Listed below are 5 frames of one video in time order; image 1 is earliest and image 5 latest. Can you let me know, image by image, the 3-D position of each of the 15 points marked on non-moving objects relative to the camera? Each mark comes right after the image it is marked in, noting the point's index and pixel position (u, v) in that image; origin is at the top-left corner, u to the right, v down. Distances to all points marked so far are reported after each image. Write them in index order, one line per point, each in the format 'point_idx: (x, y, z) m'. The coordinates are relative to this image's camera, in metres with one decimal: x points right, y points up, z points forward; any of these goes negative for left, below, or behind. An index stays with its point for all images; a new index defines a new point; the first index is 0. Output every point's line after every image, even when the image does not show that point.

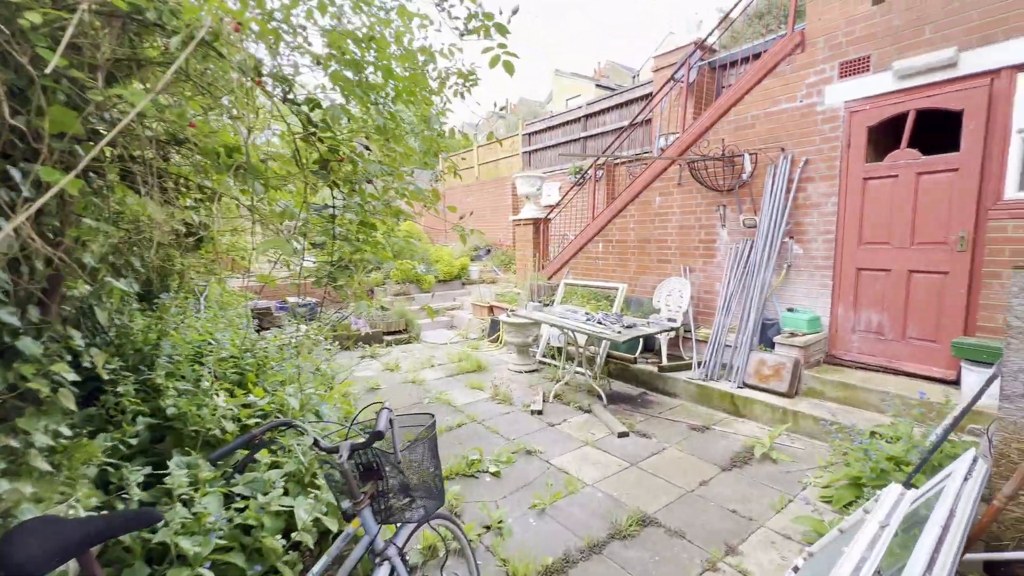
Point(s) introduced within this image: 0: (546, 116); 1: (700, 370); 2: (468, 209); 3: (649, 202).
0: (+0.6, +3.2, +8.5) m
1: (+1.5, -0.7, +3.7) m
2: (-1.0, +1.9, +10.5) m
3: (+1.4, +0.9, +4.6) m
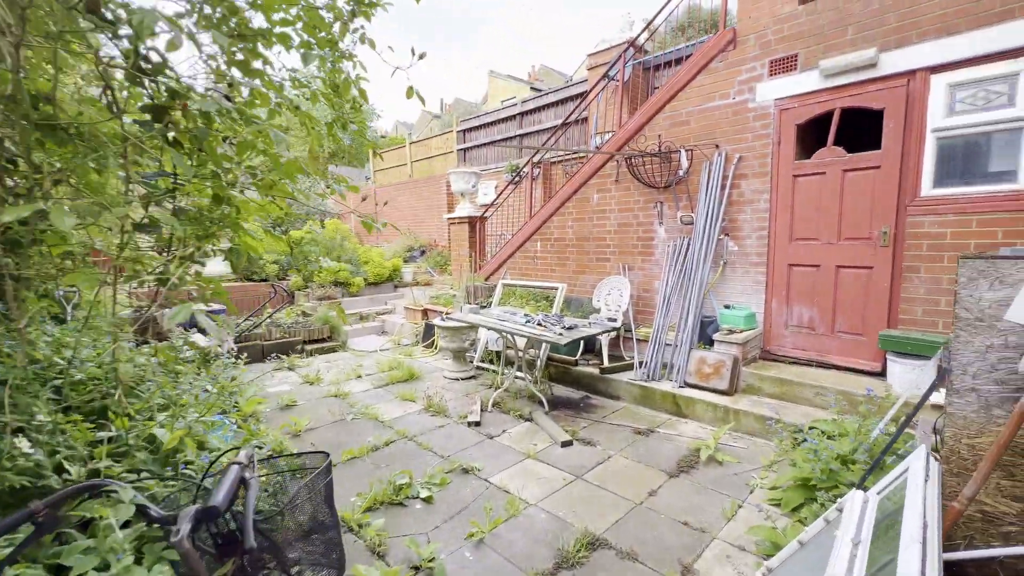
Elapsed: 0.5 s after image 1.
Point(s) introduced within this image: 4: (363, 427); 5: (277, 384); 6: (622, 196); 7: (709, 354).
0: (-0.6, +3.2, +8.3) m
1: (+1.0, -0.7, +3.6) m
2: (-2.5, +1.8, +10.0) m
3: (+0.8, +0.9, +4.5) m
4: (-1.1, -1.0, +3.2) m
5: (-2.1, -0.9, +4.0) m
6: (+1.0, +0.9, +4.2) m
7: (+1.4, -0.5, +3.3) m
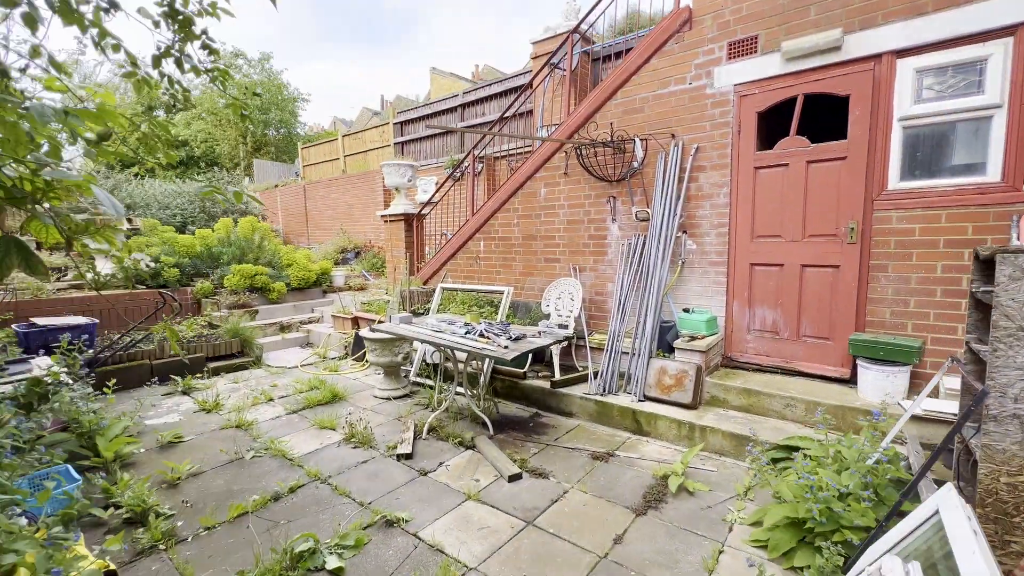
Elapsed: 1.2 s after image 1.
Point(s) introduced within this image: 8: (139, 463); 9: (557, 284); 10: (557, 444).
0: (-1.6, +3.2, +7.7) m
1: (+0.6, -0.7, +3.3) m
2: (-3.6, +1.7, +9.2) m
3: (+0.2, +0.9, +4.1) m
4: (-1.4, -1.0, +2.6) m
5: (-2.5, -0.9, +3.3) m
6: (+0.5, +0.8, +3.8) m
7: (+1.0, -0.5, +3.0) m
8: (-2.2, -1.0, +2.6) m
9: (+0.4, 0.0, +3.8) m
10: (+0.3, -1.0, +2.8) m
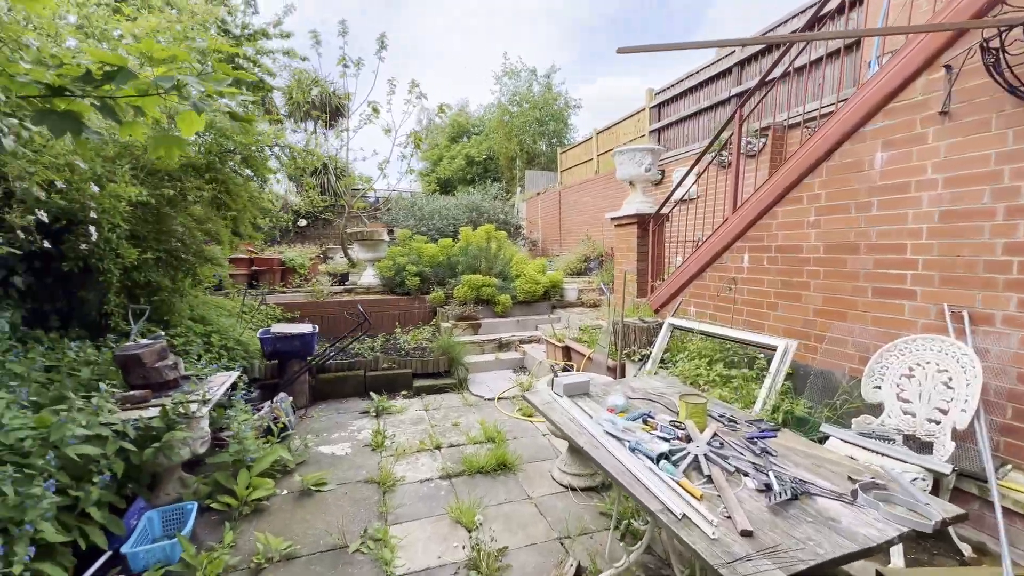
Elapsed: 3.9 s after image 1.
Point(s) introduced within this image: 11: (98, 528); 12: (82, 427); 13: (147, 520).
0: (+2.3, +2.9, +6.1) m
1: (+1.4, -1.0, +1.2) m
2: (+1.4, +1.5, +8.5) m
3: (+1.7, +0.6, +2.2) m
4: (-0.6, -1.2, +1.8) m
5: (-1.2, -1.0, +3.0) m
6: (+1.8, +0.6, +1.8) m
7: (+1.7, -0.8, +0.8) m
8: (-1.2, -1.1, +2.3) m
9: (+1.6, -0.2, +1.8) m
10: (+0.9, -1.2, +1.1) m
11: (-1.6, -1.0, +1.8) m
12: (-1.7, -0.5, +1.7) m
13: (-1.6, -1.0, +2.0) m
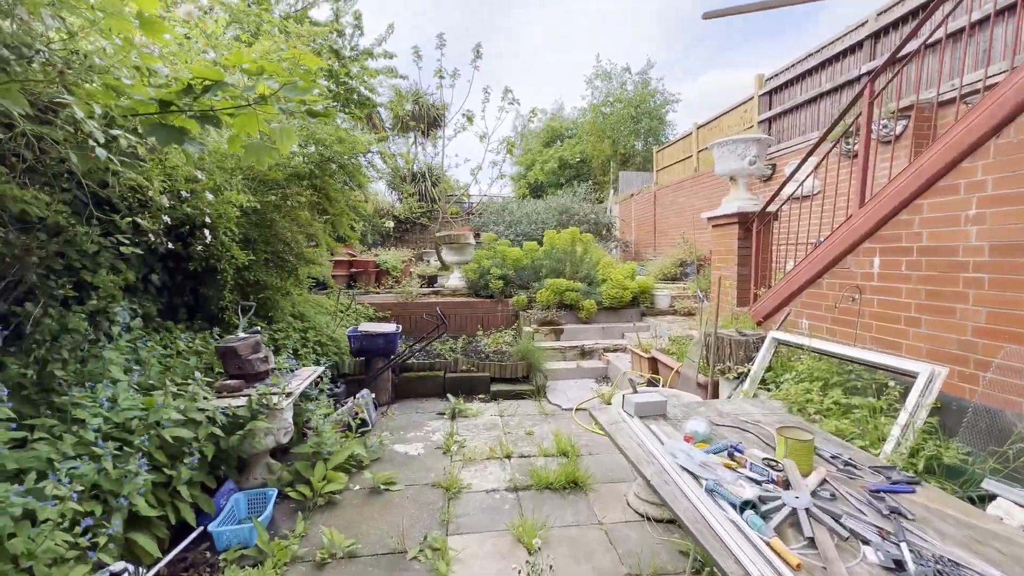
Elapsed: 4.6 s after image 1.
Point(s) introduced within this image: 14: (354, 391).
0: (+3.4, +2.8, +5.4) m
1: (+1.5, -1.0, +0.8) m
2: (+3.0, +1.4, +8.0) m
3: (+1.9, +0.5, +1.6) m
4: (-0.4, -1.2, +1.8) m
5: (-0.7, -1.0, +3.1) m
6: (+2.0, +0.5, +1.2) m
7: (+1.6, -0.8, +0.3) m
8: (-0.9, -1.1, +2.3) m
9: (+1.8, -0.3, +1.3) m
10: (+0.9, -1.2, +0.7) m
11: (-1.4, -0.9, +1.9) m
12: (-1.4, -0.5, +1.9) m
13: (-1.3, -1.0, +2.1) m
14: (-1.3, -0.9, +3.8) m
